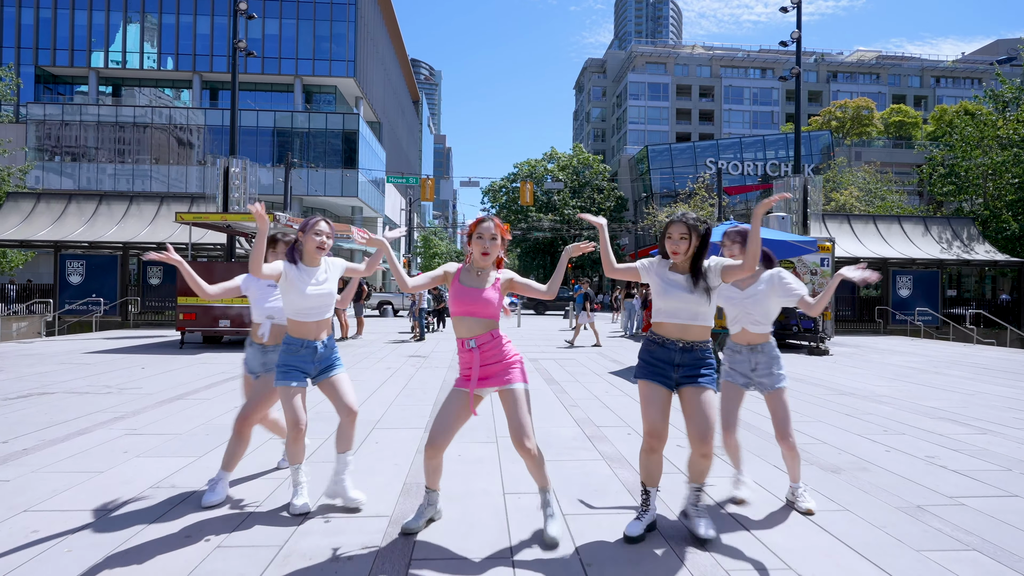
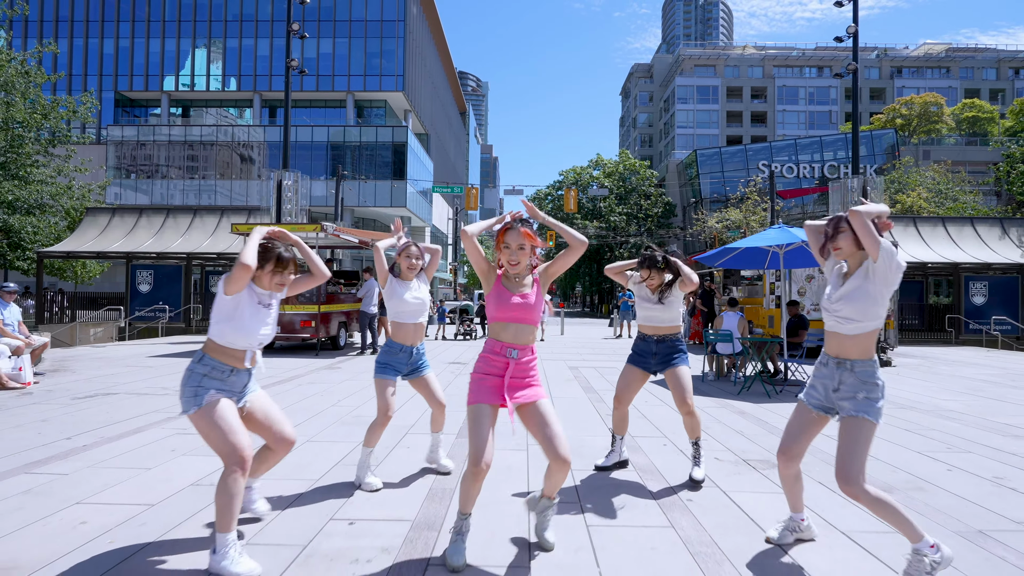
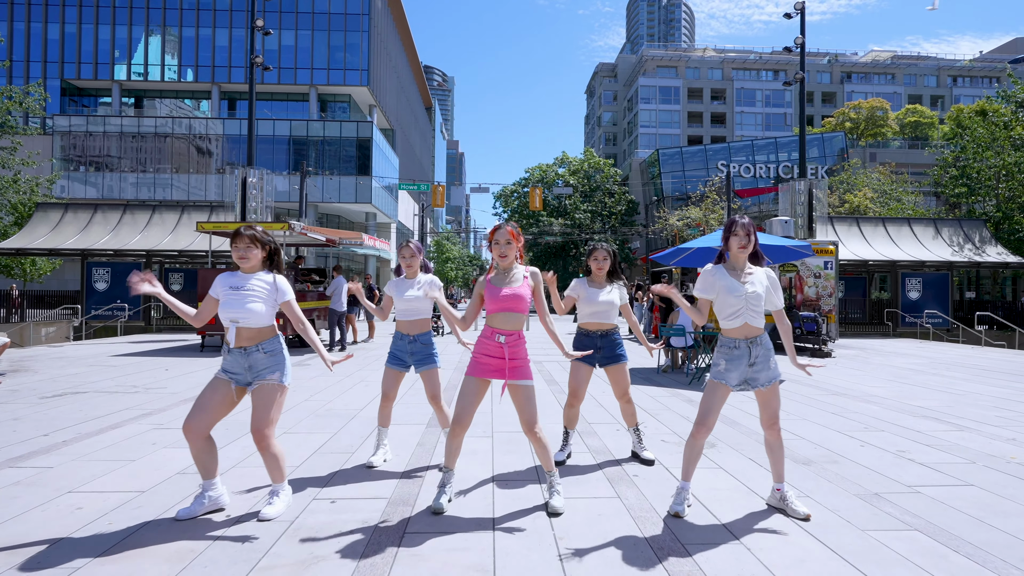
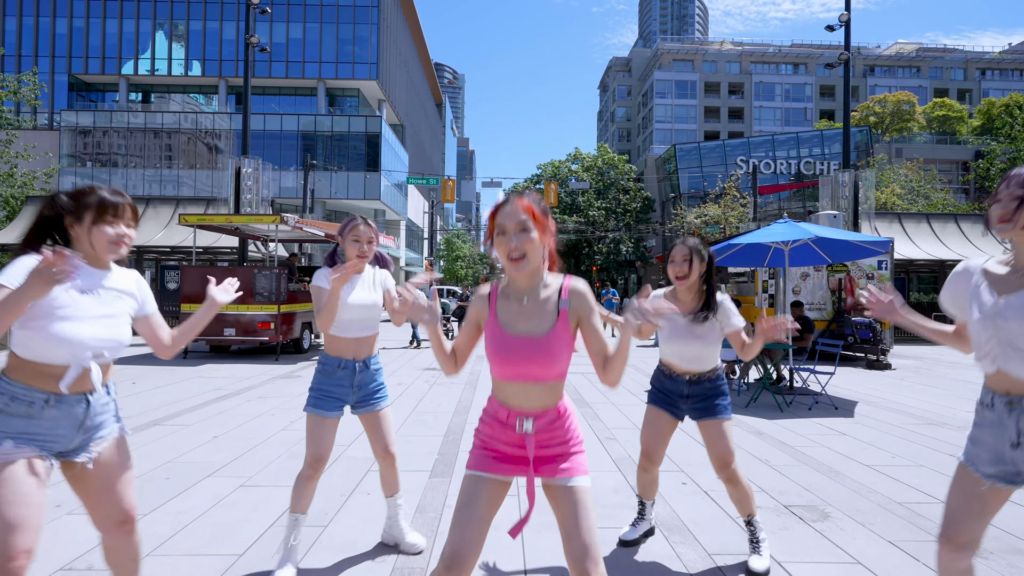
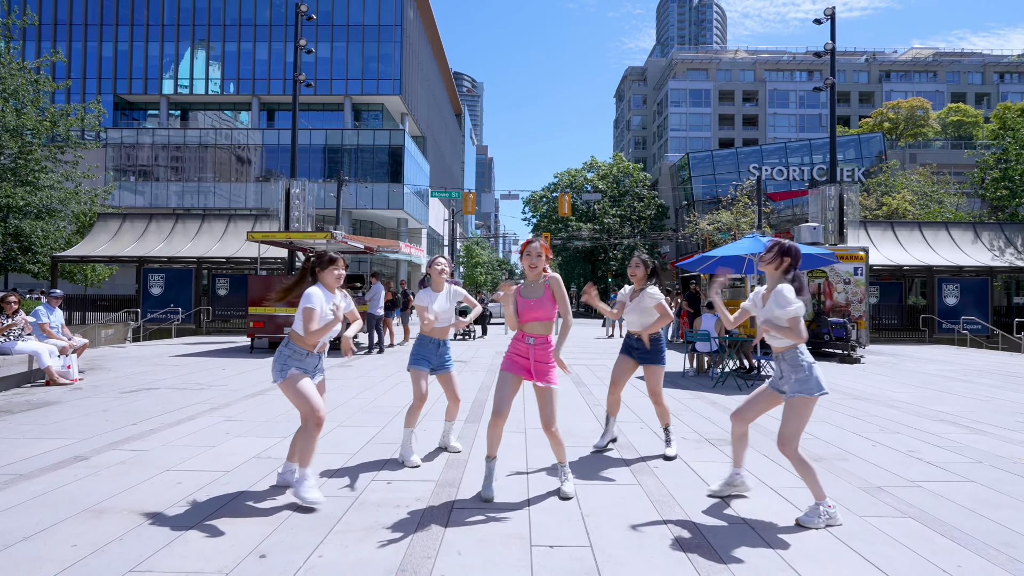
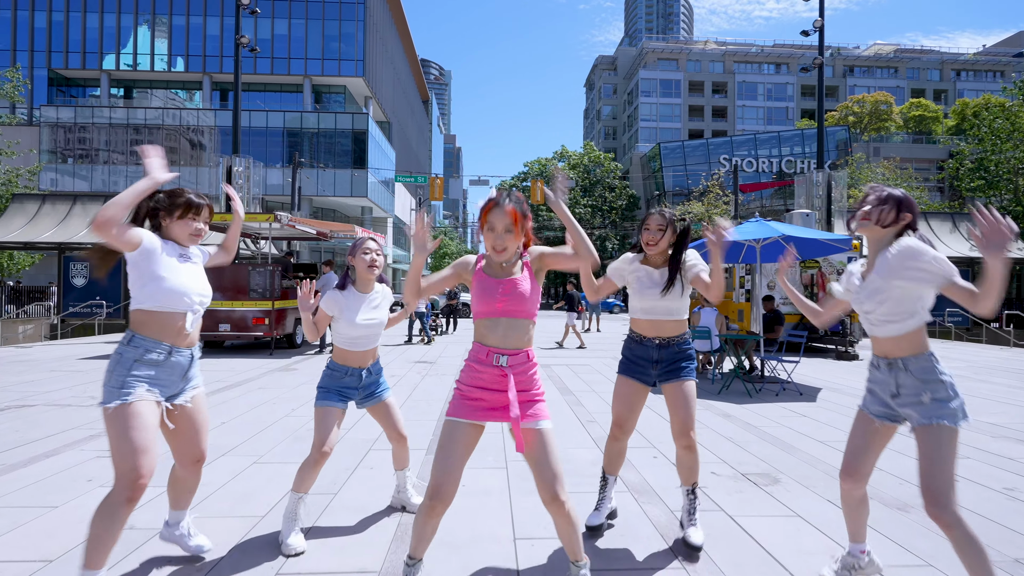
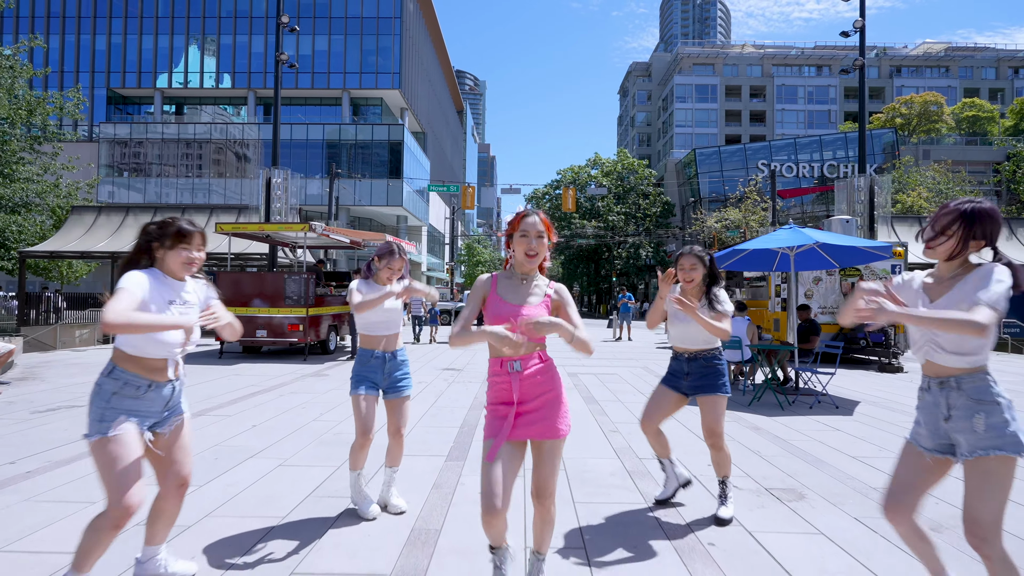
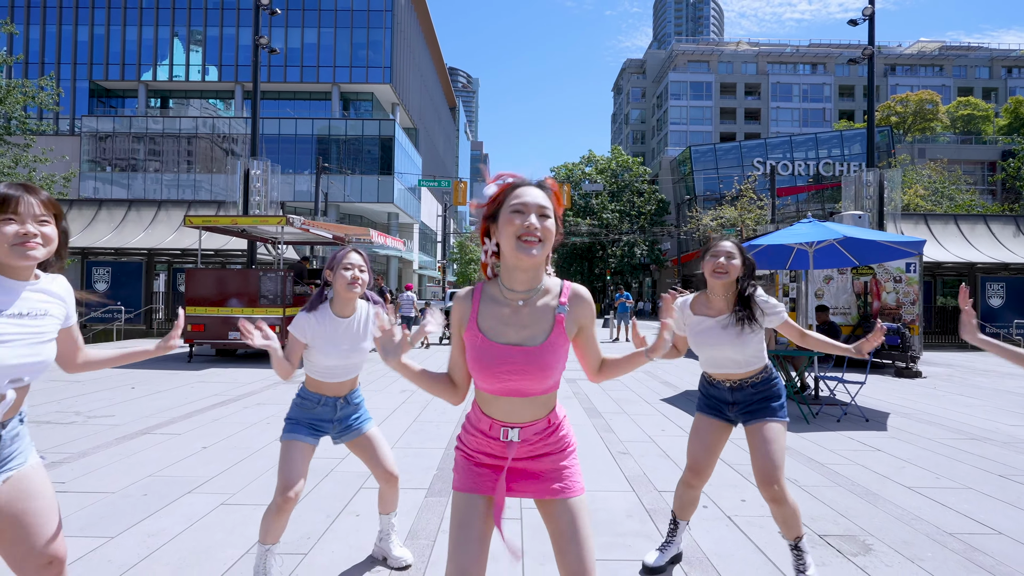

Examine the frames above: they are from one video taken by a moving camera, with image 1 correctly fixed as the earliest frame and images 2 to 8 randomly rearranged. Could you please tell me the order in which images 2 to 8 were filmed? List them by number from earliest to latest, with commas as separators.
6, 4, 8, 7, 2, 5, 3
